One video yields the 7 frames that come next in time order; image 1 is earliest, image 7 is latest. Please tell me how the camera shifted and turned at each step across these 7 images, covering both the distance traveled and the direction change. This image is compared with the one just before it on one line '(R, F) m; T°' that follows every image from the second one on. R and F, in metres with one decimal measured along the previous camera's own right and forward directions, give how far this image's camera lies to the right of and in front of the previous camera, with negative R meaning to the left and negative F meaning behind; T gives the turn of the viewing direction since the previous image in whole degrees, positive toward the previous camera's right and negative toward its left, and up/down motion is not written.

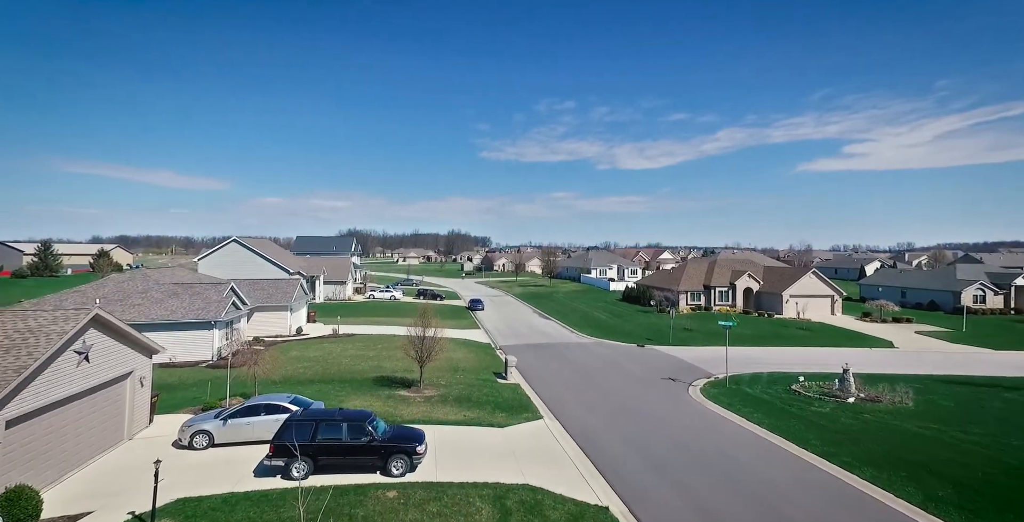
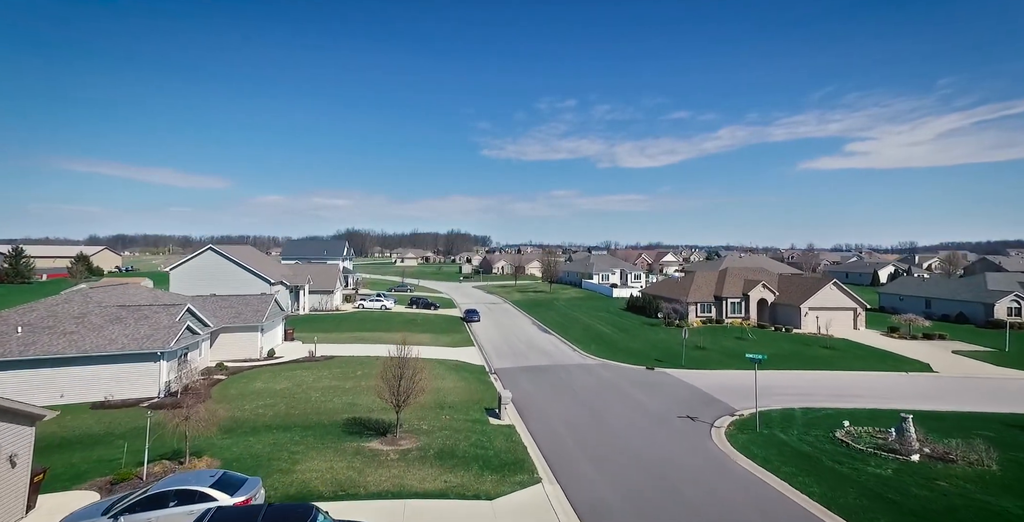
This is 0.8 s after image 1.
(+0.2, +3.3) m; 0°
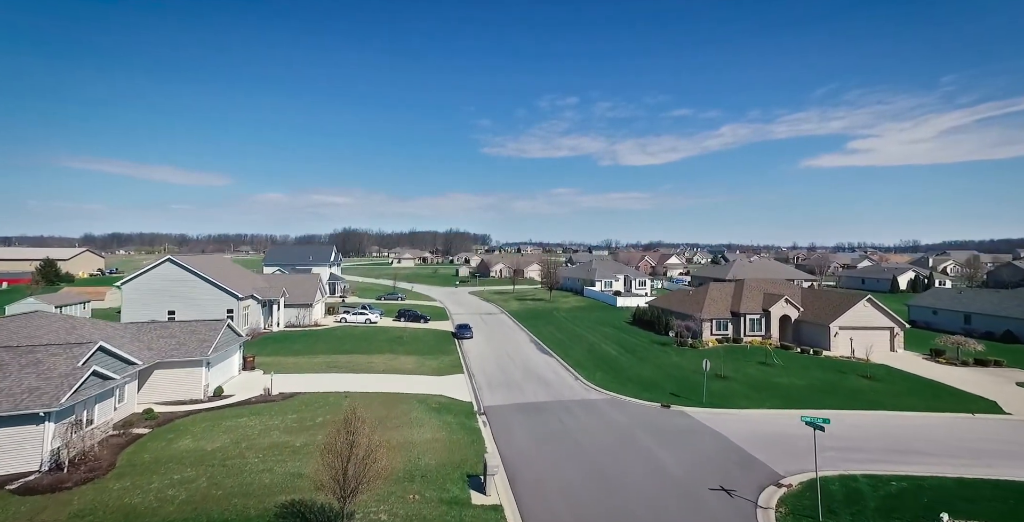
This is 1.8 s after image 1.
(+0.3, +4.6) m; 0°
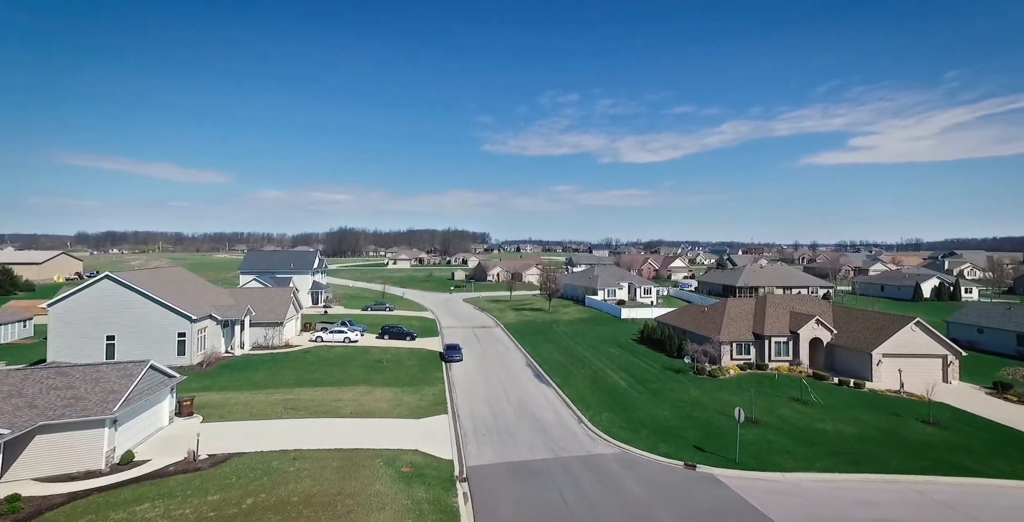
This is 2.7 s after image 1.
(+0.3, +5.1) m; 0°
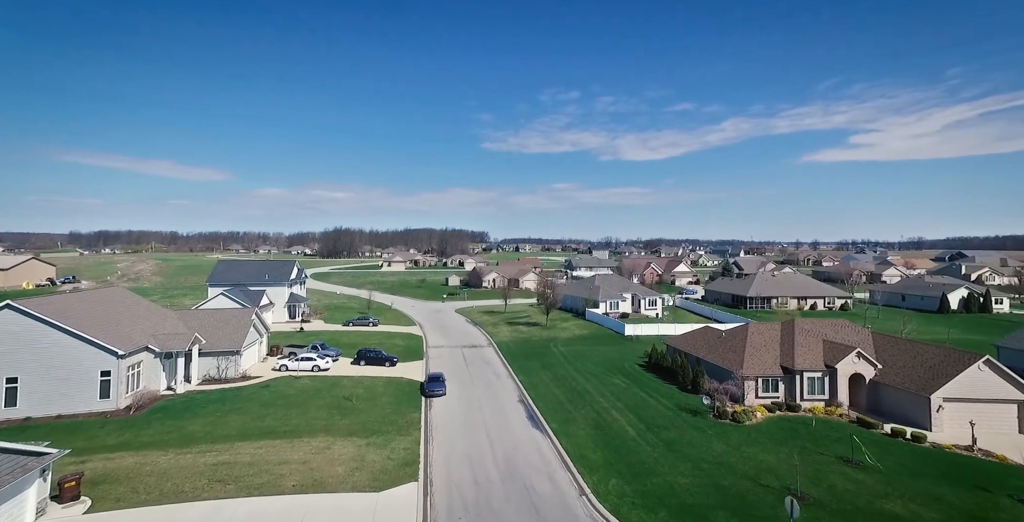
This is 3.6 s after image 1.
(+0.5, +5.5) m; 0°
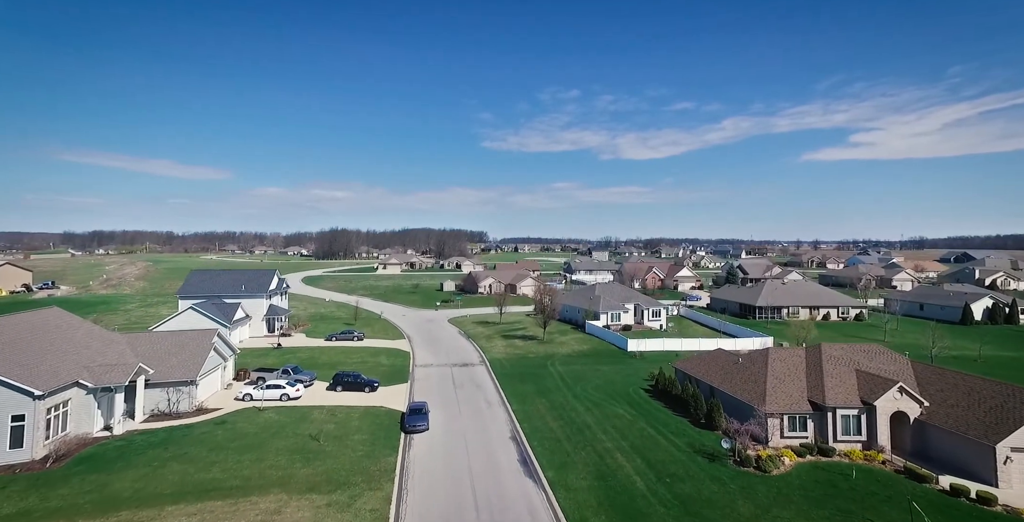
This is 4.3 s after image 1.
(+0.4, +4.2) m; 0°
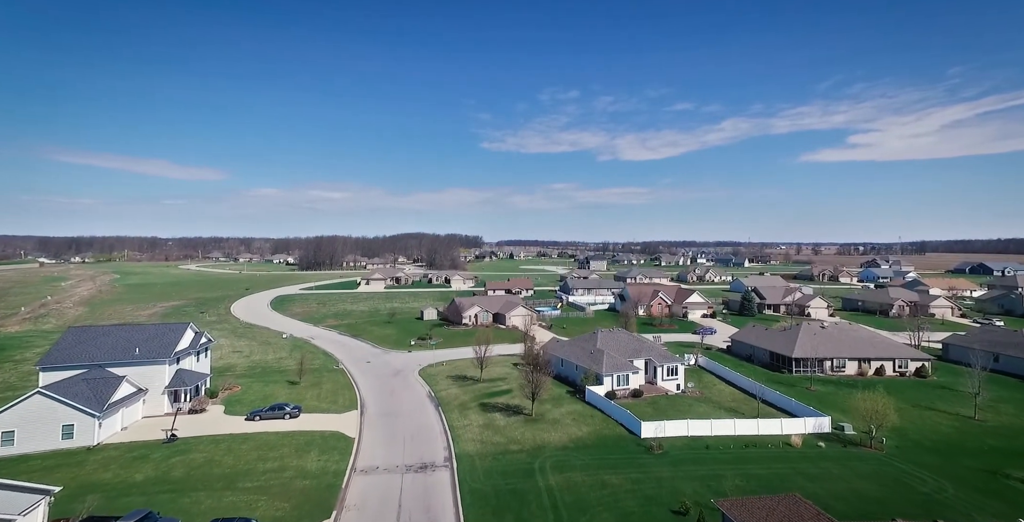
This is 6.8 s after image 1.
(+1.3, +13.6) m; 0°
